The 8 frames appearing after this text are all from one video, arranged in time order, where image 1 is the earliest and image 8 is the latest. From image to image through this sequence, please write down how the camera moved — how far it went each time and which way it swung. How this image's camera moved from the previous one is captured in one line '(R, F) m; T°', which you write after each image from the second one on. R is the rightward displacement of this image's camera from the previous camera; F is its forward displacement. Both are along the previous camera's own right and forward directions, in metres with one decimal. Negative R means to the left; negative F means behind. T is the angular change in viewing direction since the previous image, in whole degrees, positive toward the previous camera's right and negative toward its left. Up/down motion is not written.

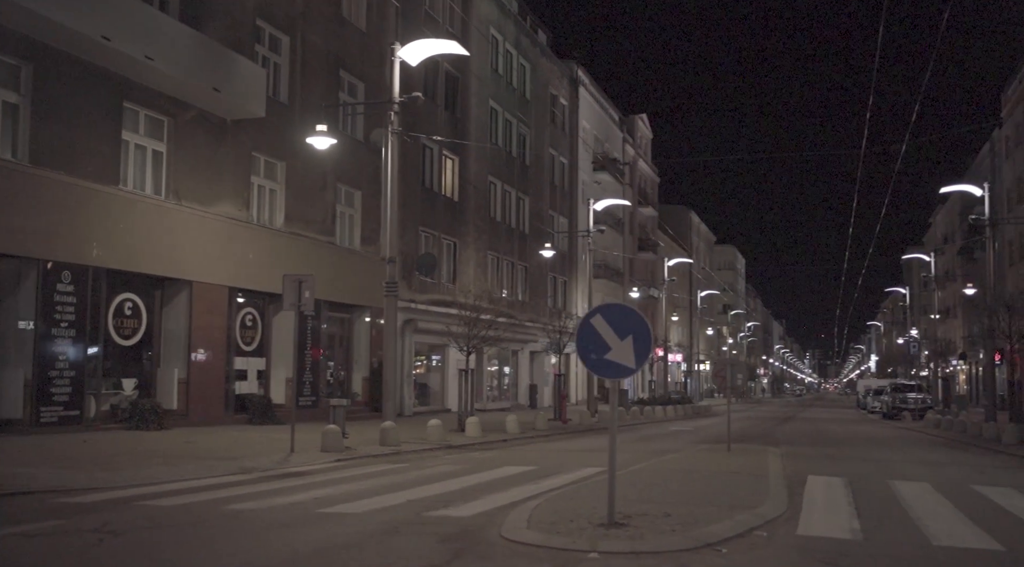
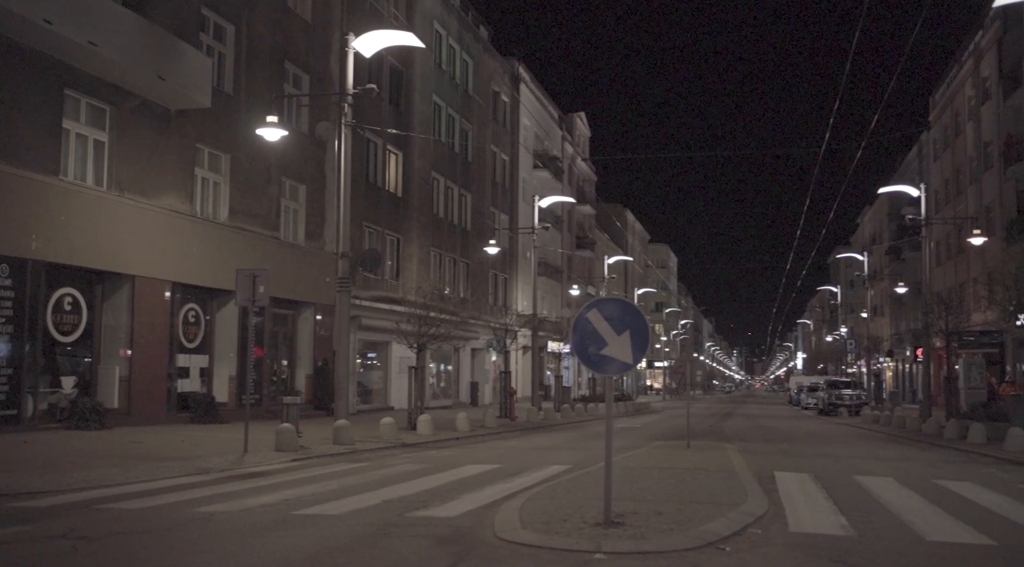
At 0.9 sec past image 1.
(-0.5, +0.3) m; +4°
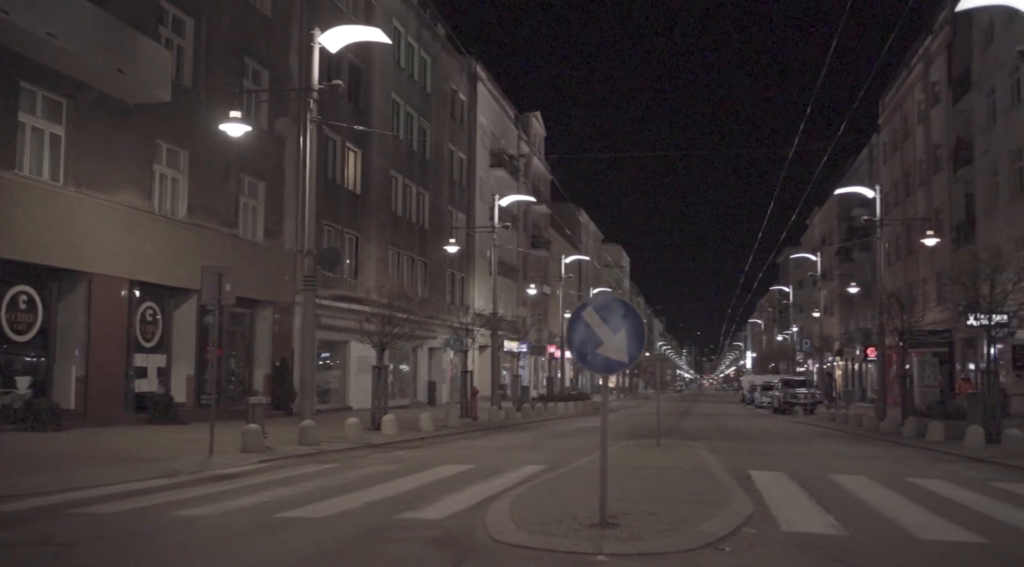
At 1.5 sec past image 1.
(-0.4, +0.1) m; +3°
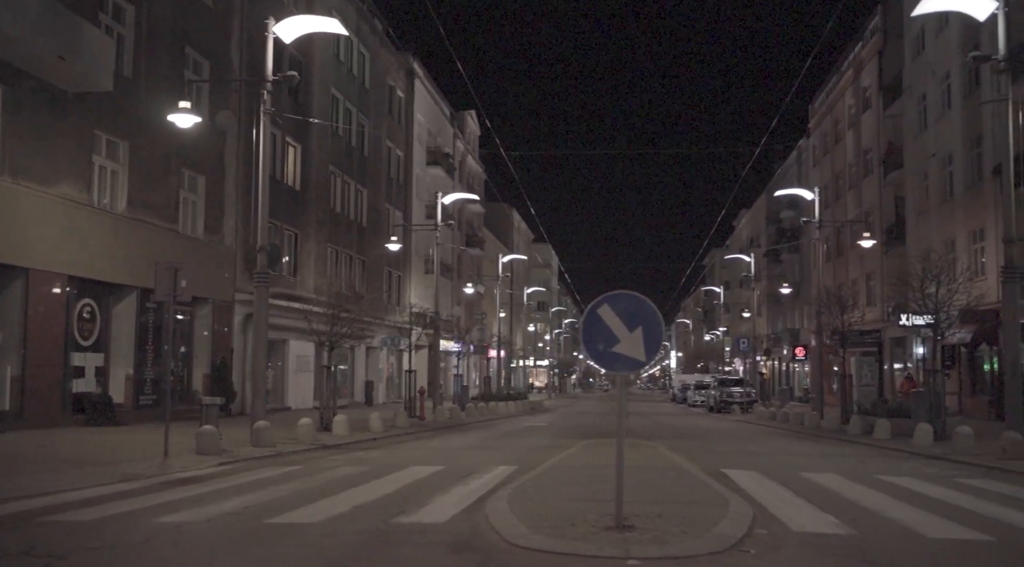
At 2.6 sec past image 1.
(-0.7, +0.3) m; +4°
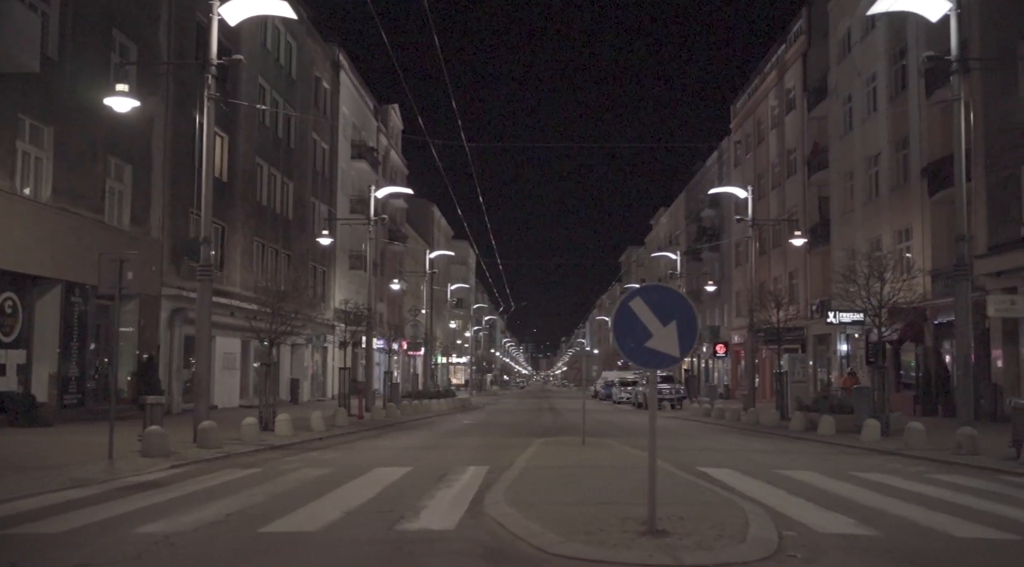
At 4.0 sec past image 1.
(-0.9, +0.6) m; +5°
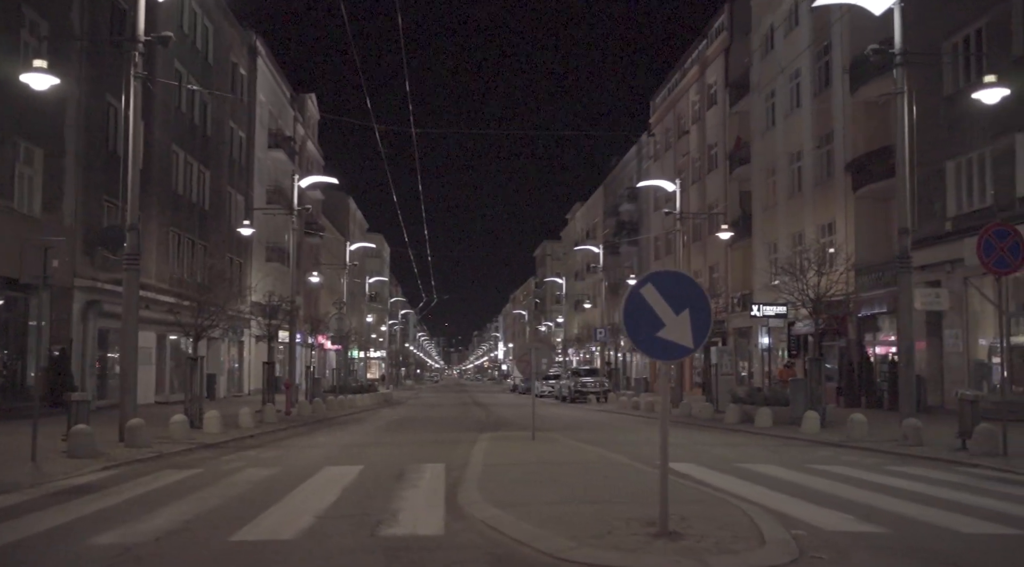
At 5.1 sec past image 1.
(-0.6, +0.6) m; +5°
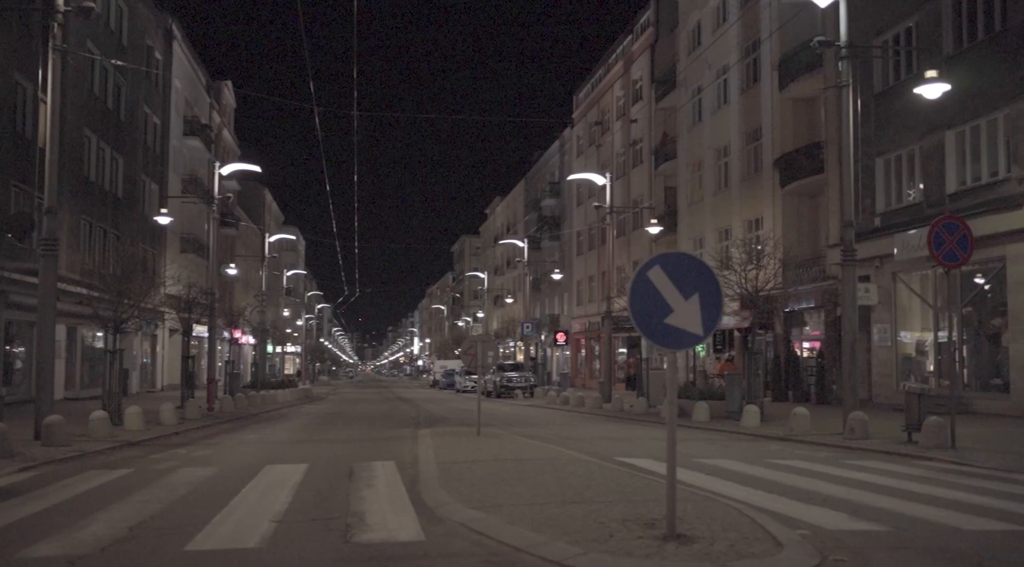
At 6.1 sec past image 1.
(-0.5, +0.7) m; +5°
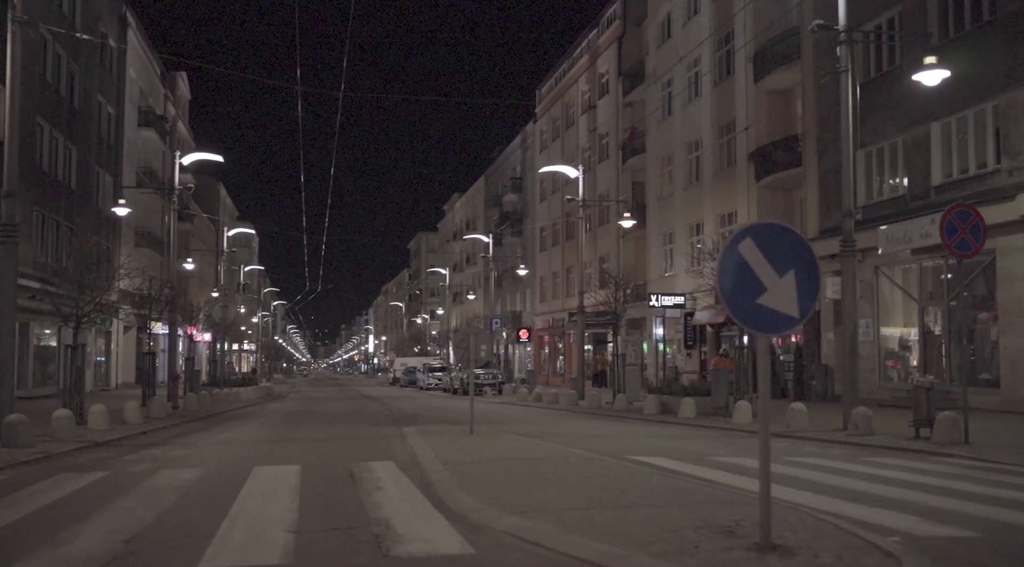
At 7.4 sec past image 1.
(-0.7, +0.9) m; +3°
